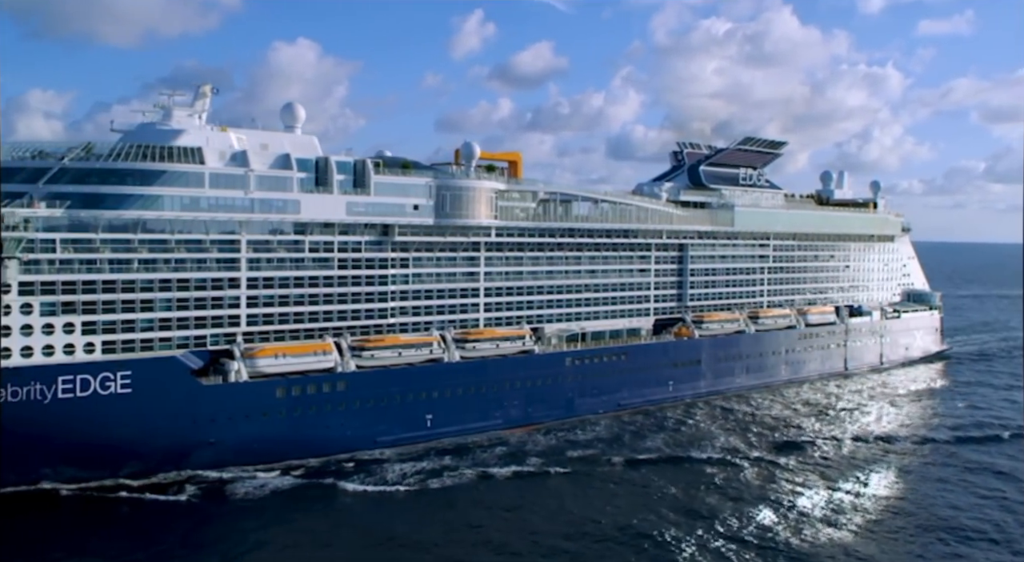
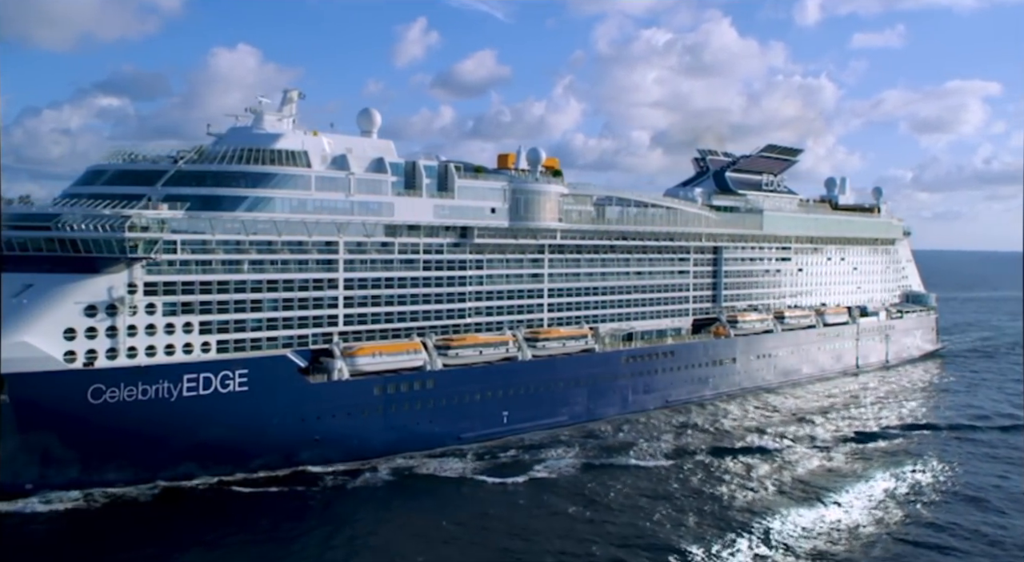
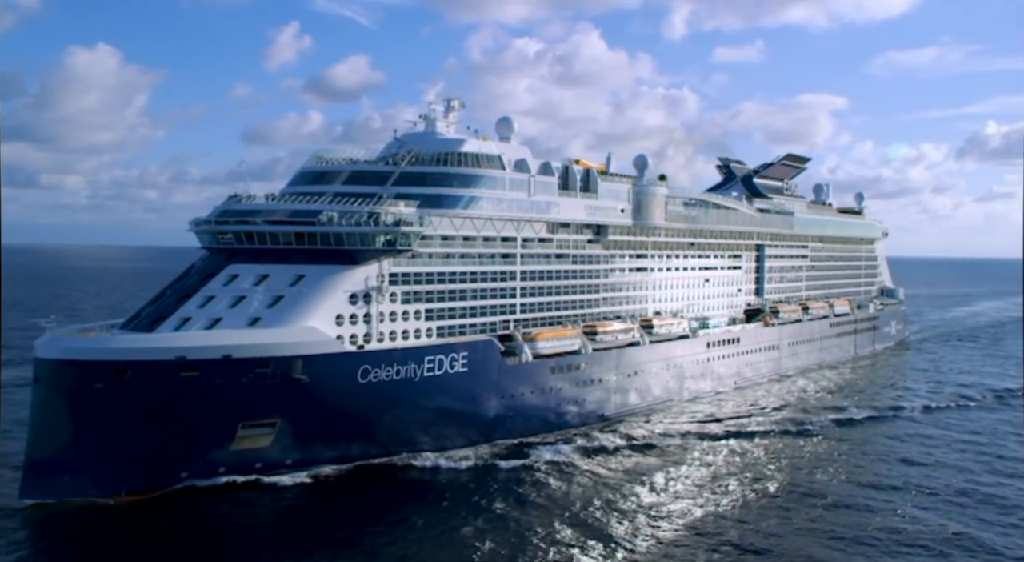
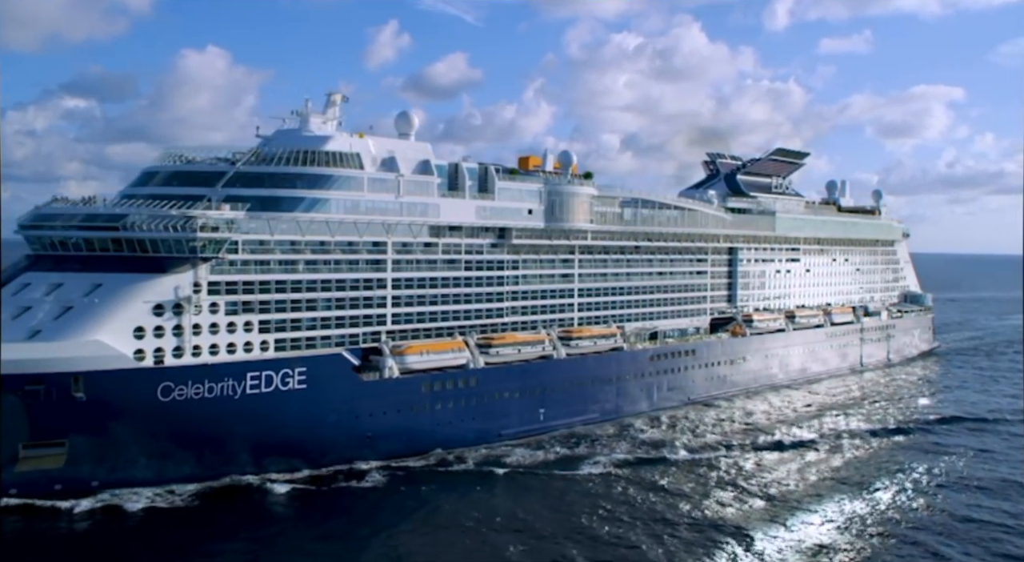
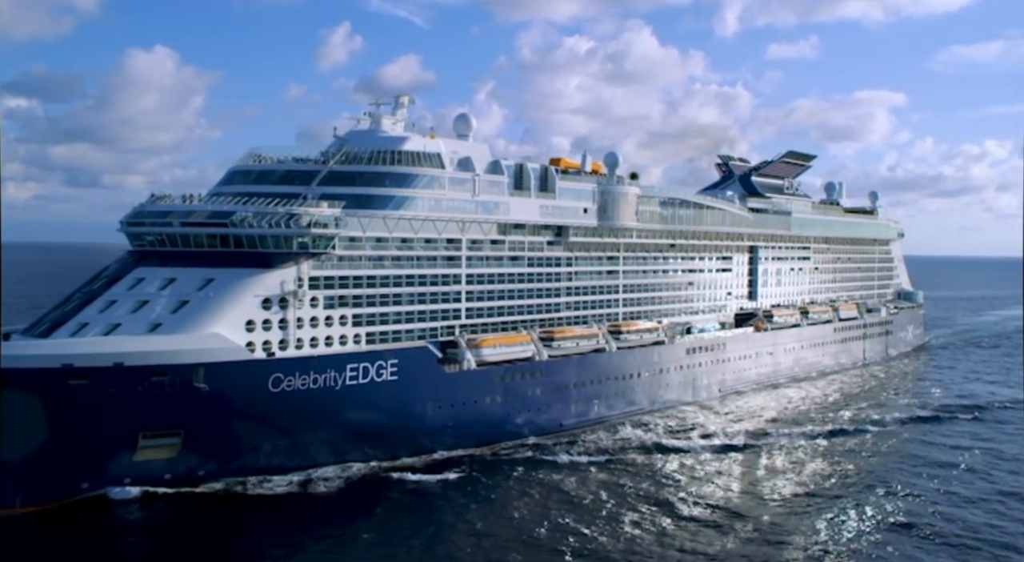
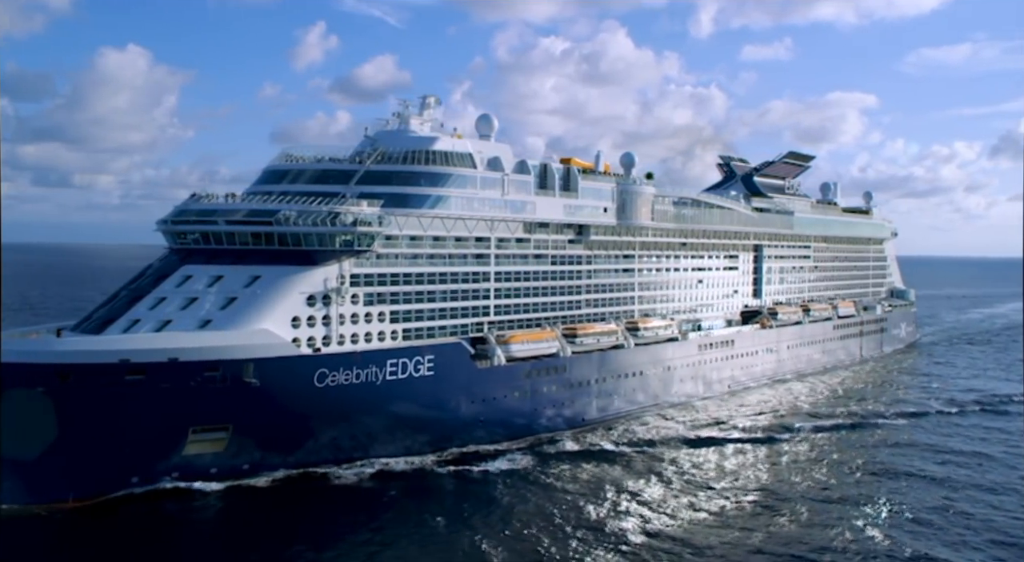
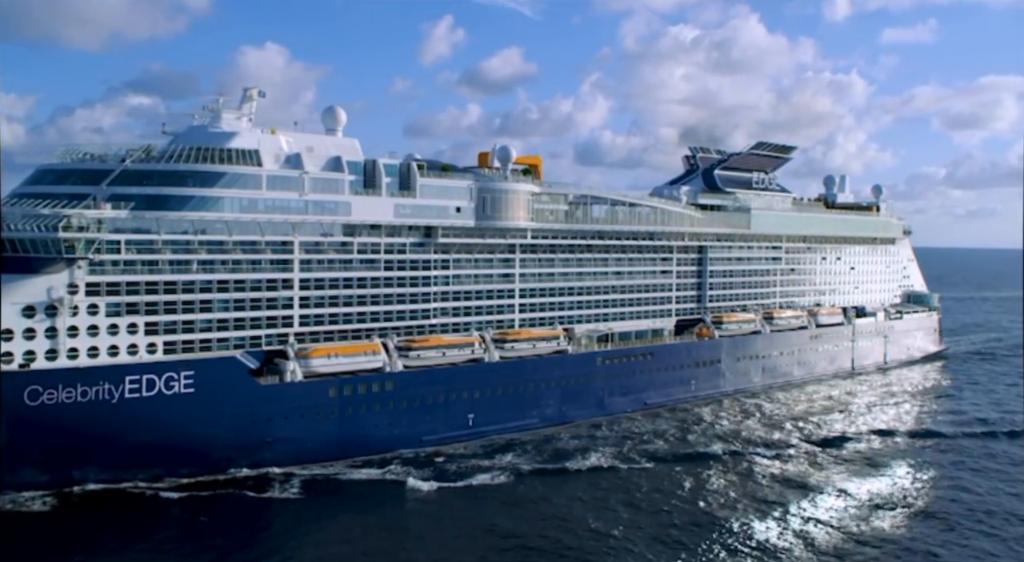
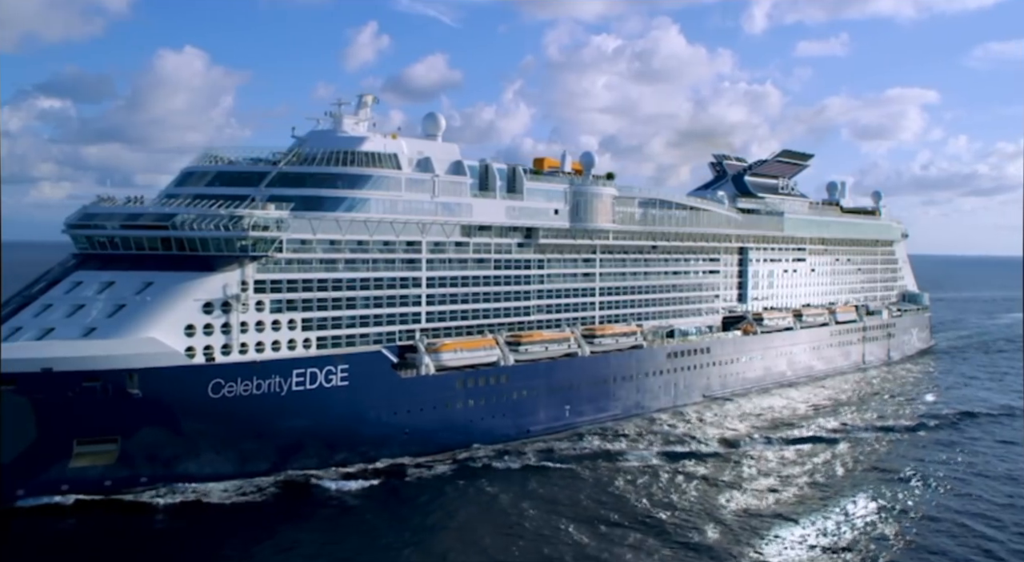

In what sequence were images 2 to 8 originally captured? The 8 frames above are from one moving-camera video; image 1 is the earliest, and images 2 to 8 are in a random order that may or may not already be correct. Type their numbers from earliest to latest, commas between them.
7, 2, 4, 8, 5, 6, 3
